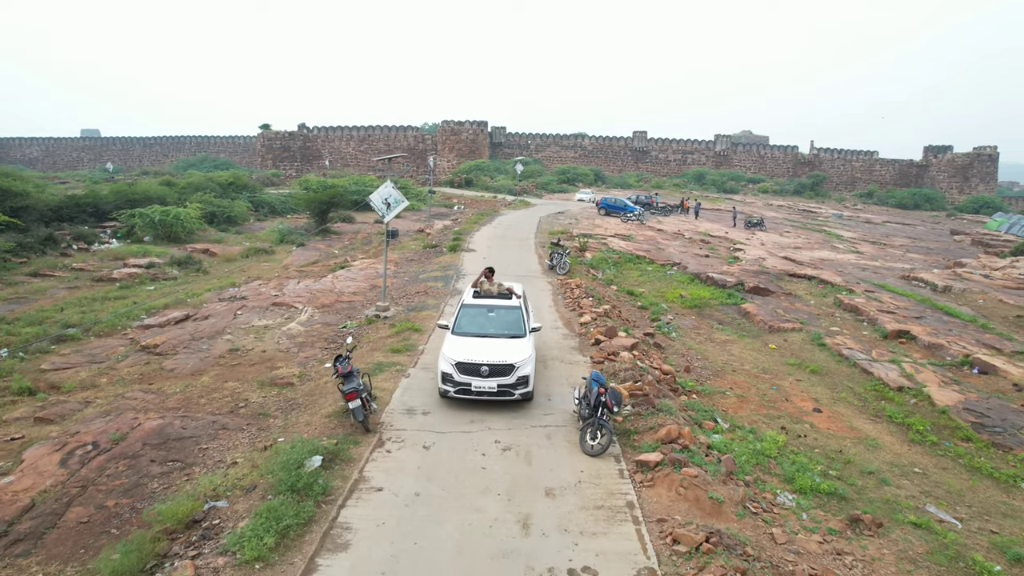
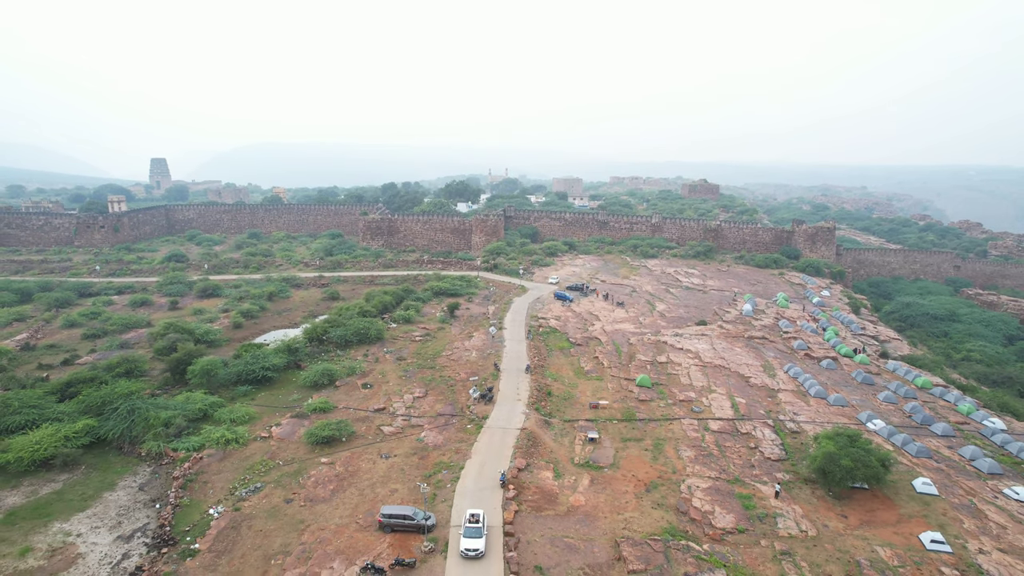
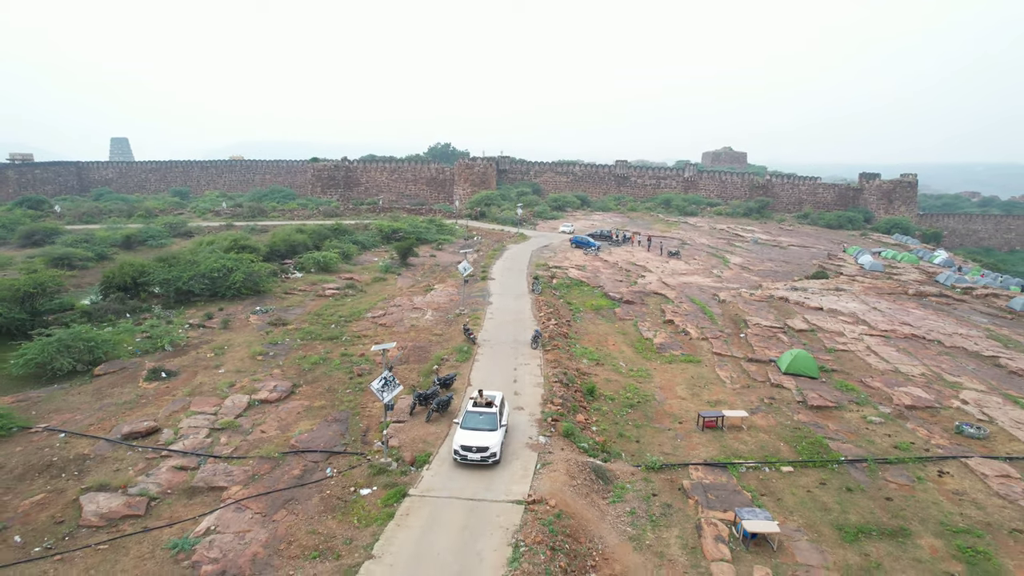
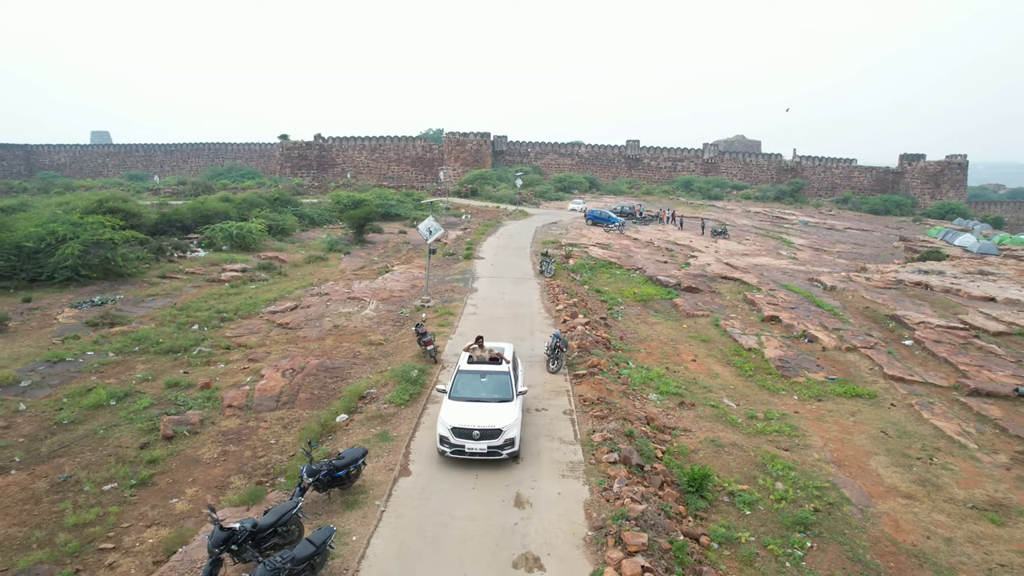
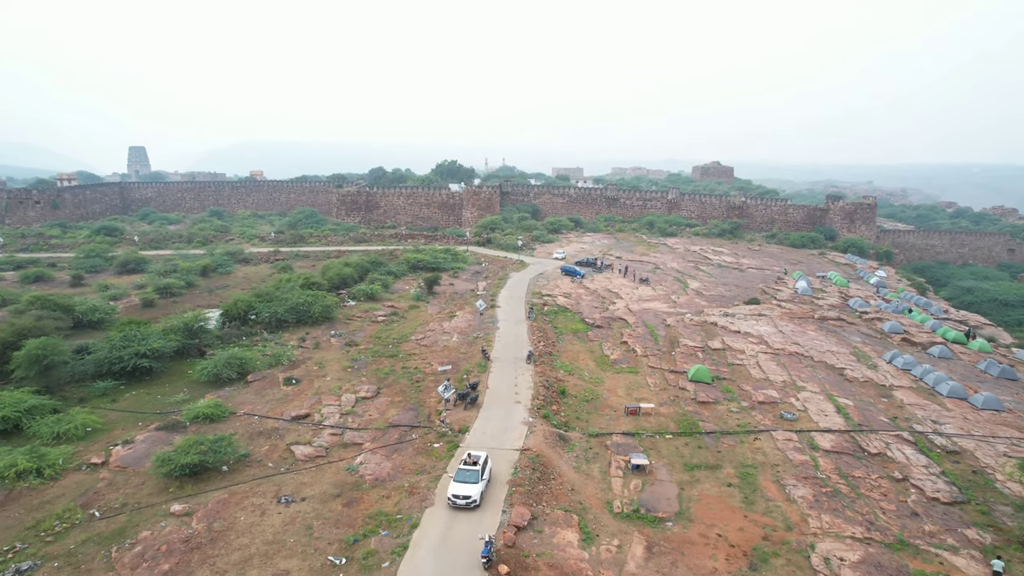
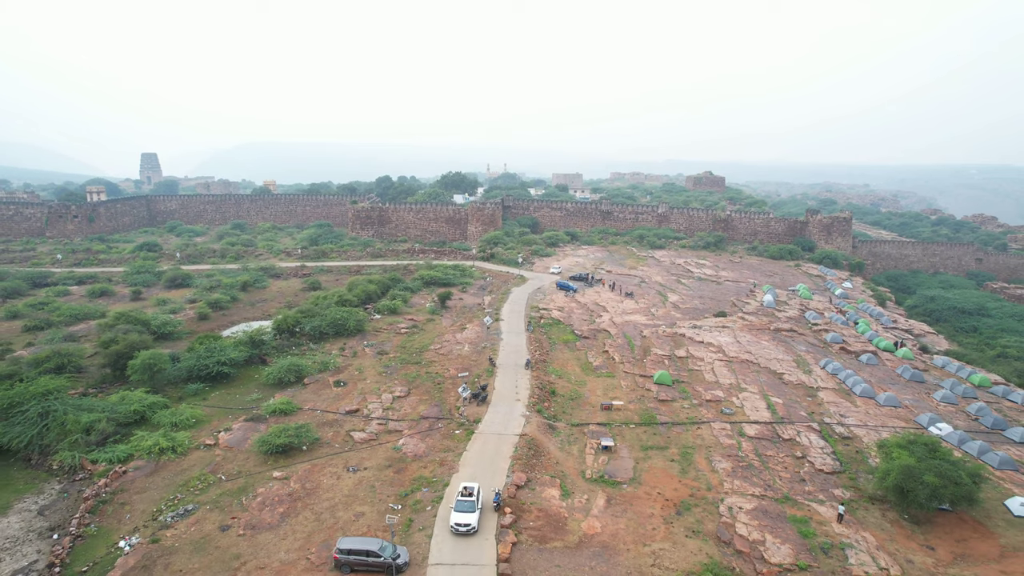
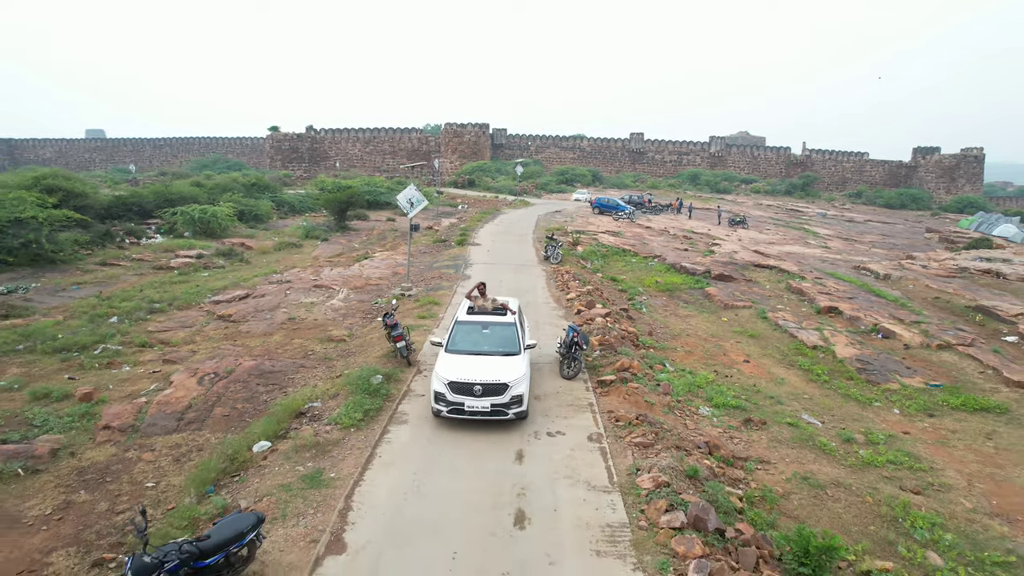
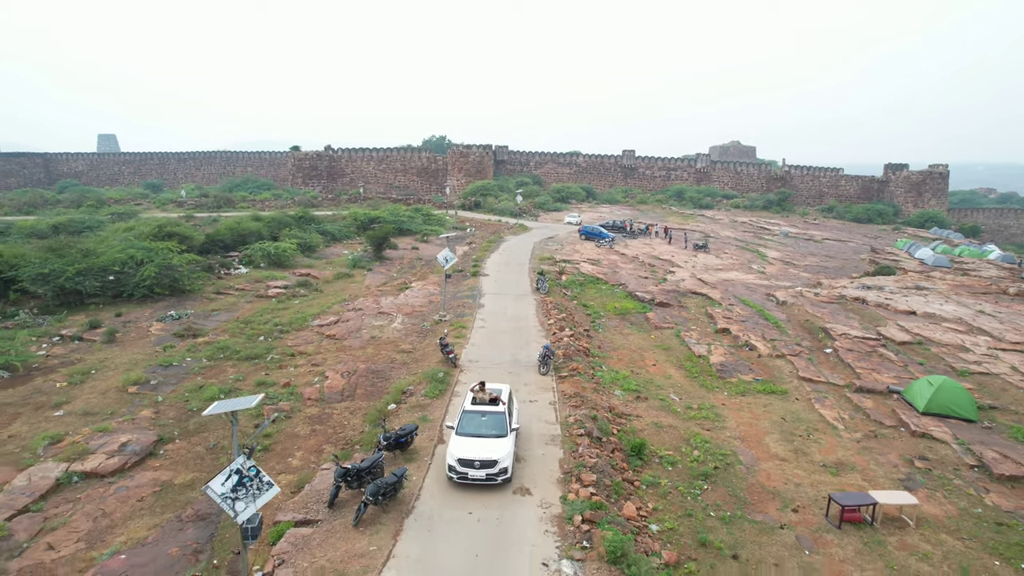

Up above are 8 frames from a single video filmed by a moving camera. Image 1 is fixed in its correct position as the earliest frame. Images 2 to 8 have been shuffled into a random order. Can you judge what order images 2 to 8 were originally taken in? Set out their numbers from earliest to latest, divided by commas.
7, 4, 8, 3, 5, 6, 2
